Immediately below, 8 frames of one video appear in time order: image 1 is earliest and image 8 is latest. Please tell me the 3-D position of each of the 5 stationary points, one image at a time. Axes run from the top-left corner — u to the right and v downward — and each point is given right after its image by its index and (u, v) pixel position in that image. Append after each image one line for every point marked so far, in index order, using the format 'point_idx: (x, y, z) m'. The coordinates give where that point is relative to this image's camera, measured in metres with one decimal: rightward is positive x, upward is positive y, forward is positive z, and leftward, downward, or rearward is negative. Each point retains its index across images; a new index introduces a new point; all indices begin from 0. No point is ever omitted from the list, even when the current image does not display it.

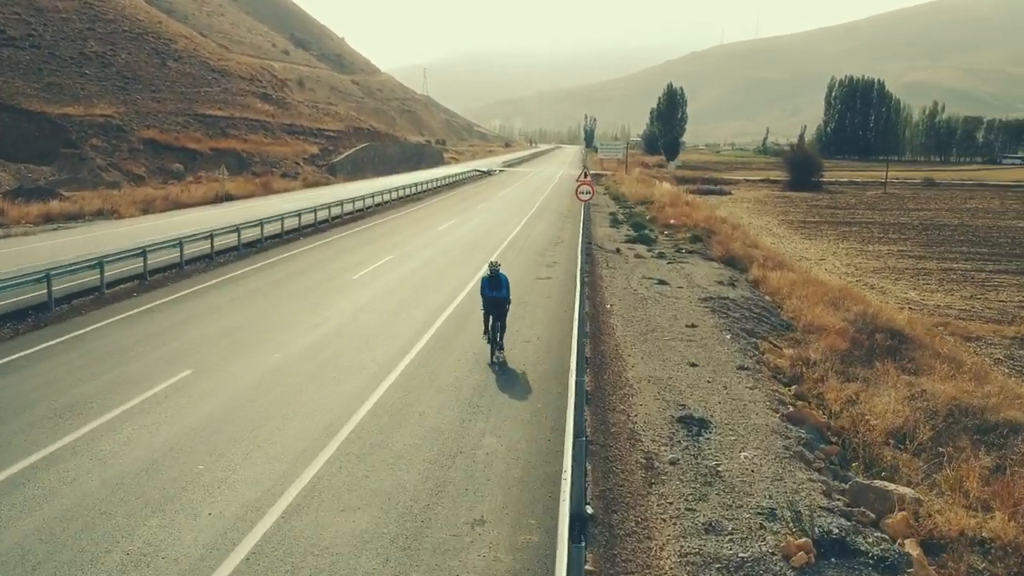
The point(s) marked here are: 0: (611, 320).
0: (+1.6, -0.5, +16.4) m
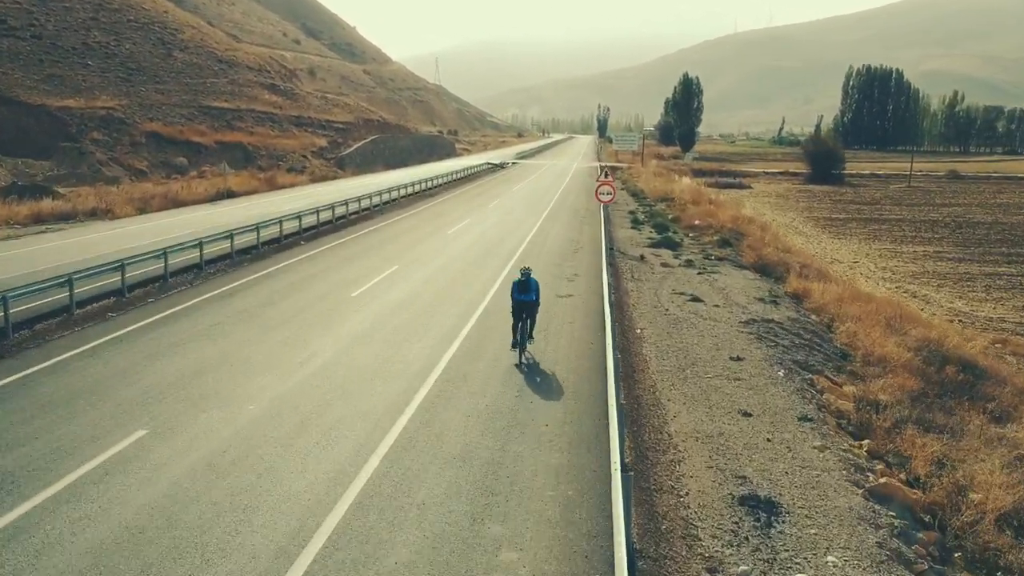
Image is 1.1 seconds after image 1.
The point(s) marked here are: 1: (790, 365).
0: (+1.9, -0.9, +14.3) m
1: (+4.0, -1.1, +14.2) m
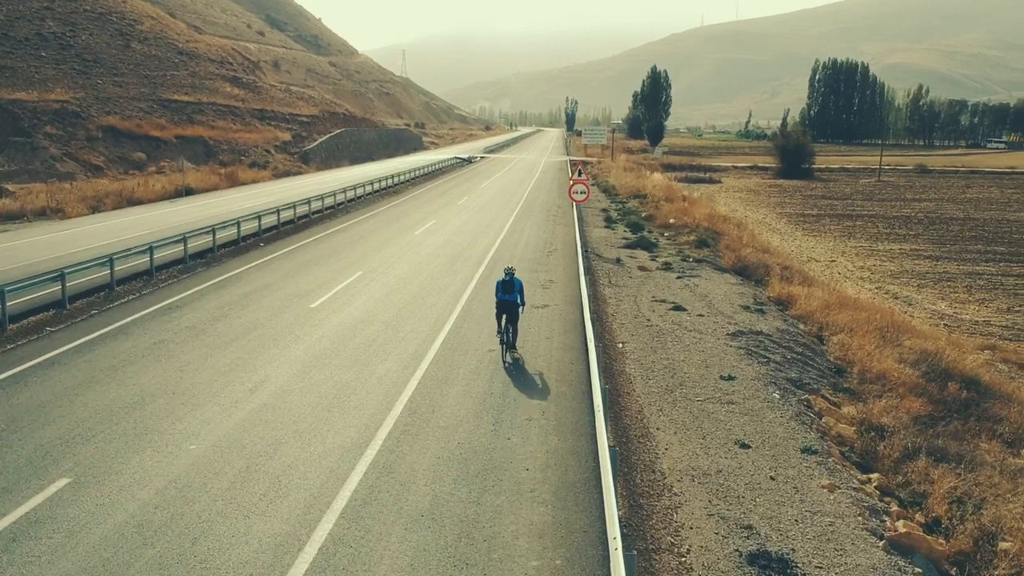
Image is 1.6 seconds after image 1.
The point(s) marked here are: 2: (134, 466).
0: (+1.5, -1.1, +13.2) m
1: (+3.6, -1.3, +13.2) m
2: (-3.4, -1.6, +8.9) m
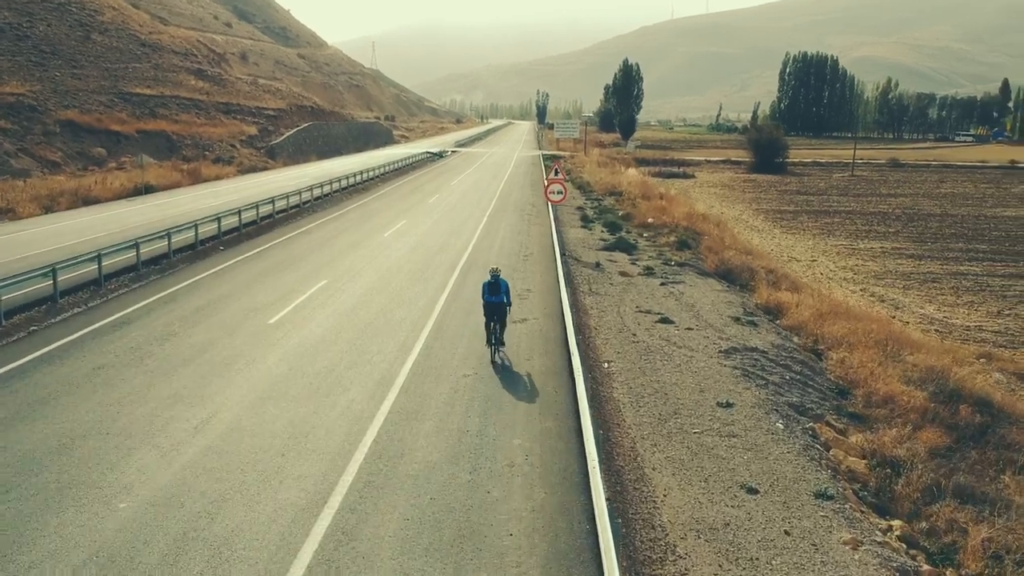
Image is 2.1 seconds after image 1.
0: (+1.3, -1.3, +12.0) m
1: (+3.3, -1.5, +12.1) m
2: (-3.5, -1.9, +7.6) m
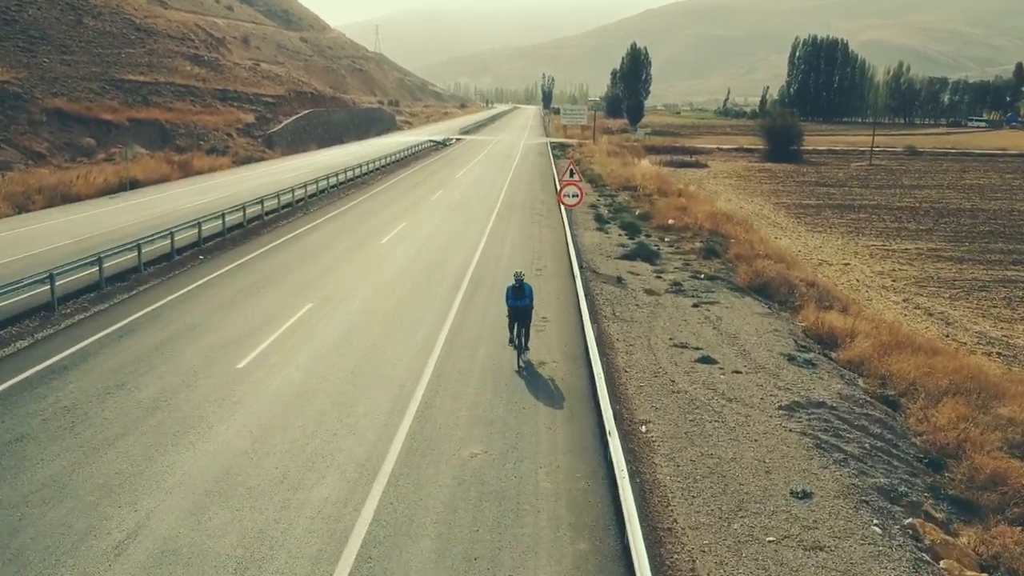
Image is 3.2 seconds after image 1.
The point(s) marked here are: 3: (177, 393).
0: (+1.4, -1.9, +9.5) m
1: (+3.5, -2.1, +9.6) m
2: (-3.4, -2.5, +5.2) m
3: (-4.0, -1.2, +12.0) m
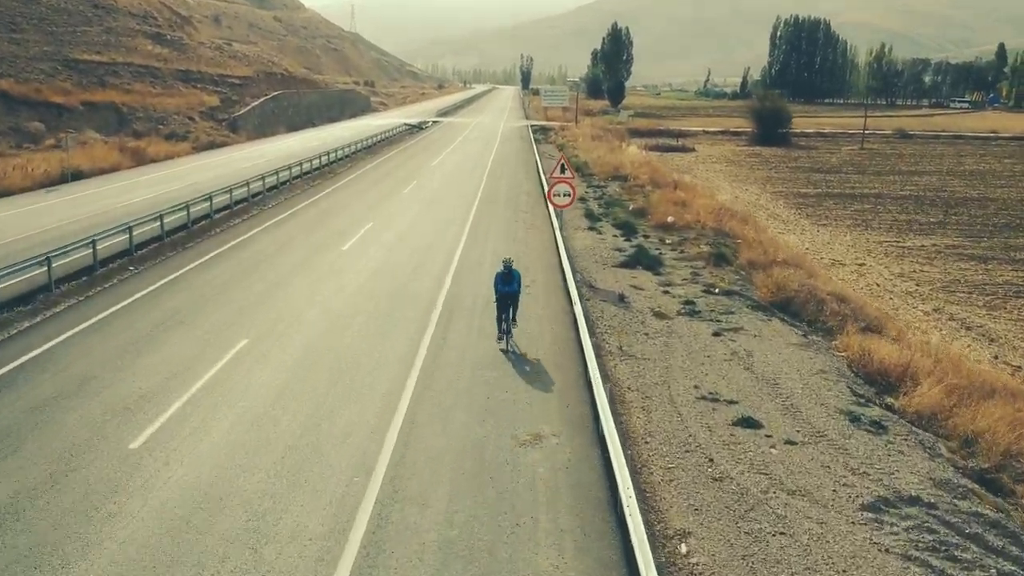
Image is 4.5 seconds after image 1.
0: (+1.4, -2.5, +6.3) m
1: (+3.5, -2.6, +6.5) m
2: (-3.3, -3.2, +1.9) m
3: (-4.1, -1.8, +8.7) m
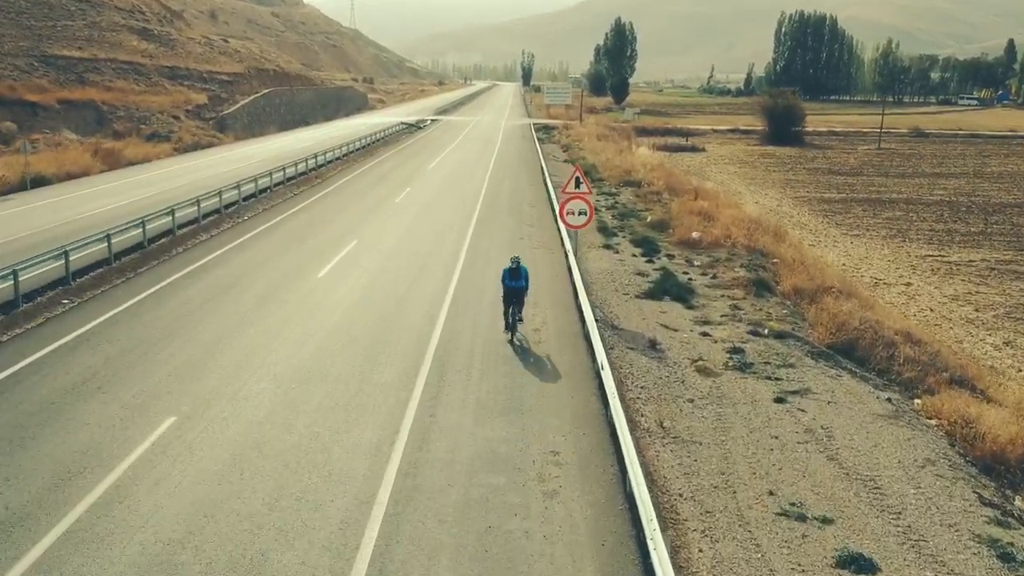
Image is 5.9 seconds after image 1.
0: (+1.5, -3.2, +3.1) m
1: (+3.6, -3.3, +3.2) m
2: (-3.2, -3.9, -1.3) m
3: (-4.0, -2.5, +5.4) m
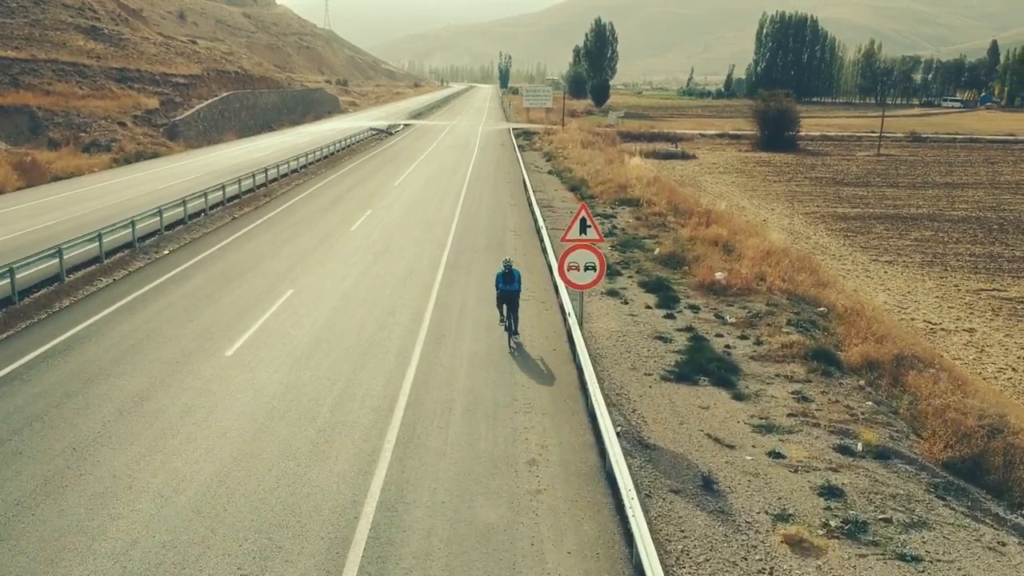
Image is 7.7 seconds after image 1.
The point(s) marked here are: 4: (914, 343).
0: (+1.6, -4.2, -1.8) m
1: (+3.7, -4.4, -1.6) m
2: (-3.0, -4.9, -6.3) m
3: (-4.0, -3.6, +0.5) m
4: (+7.1, -0.9, +17.6) m
